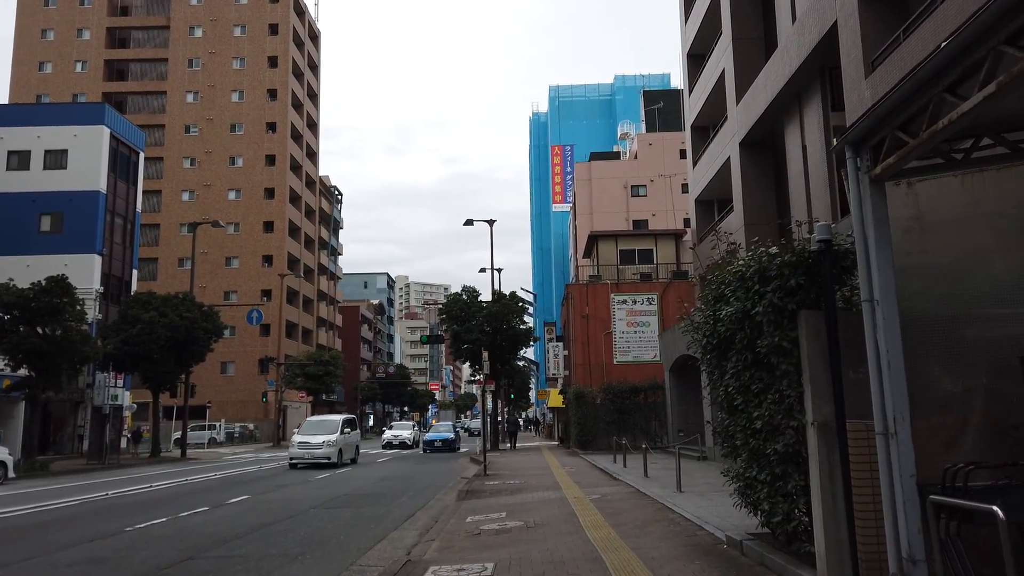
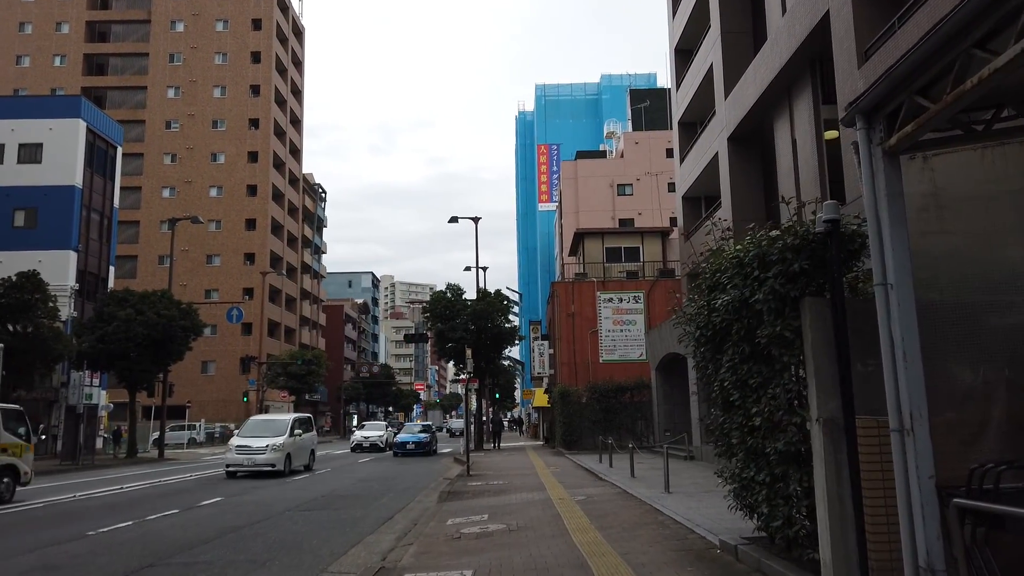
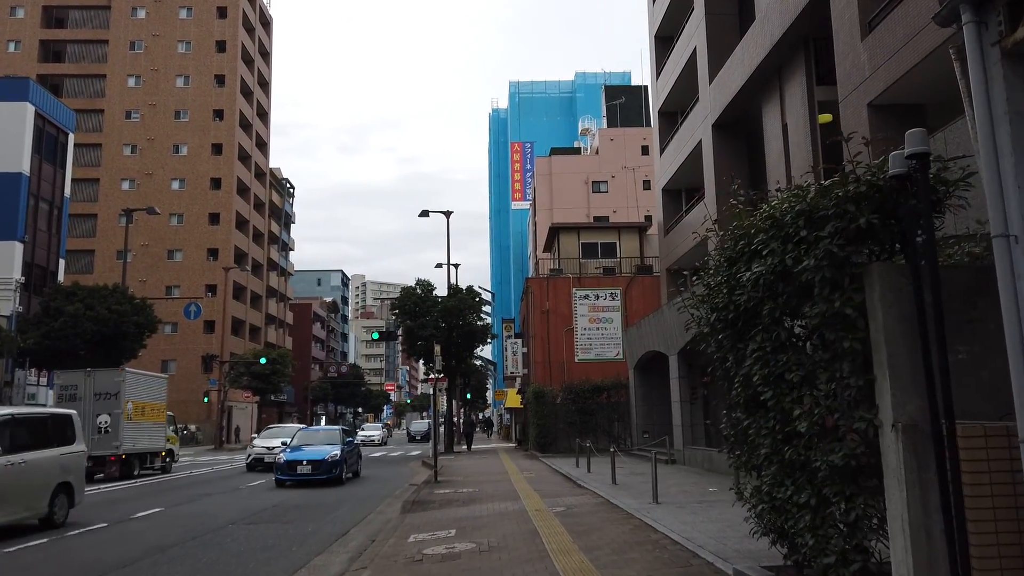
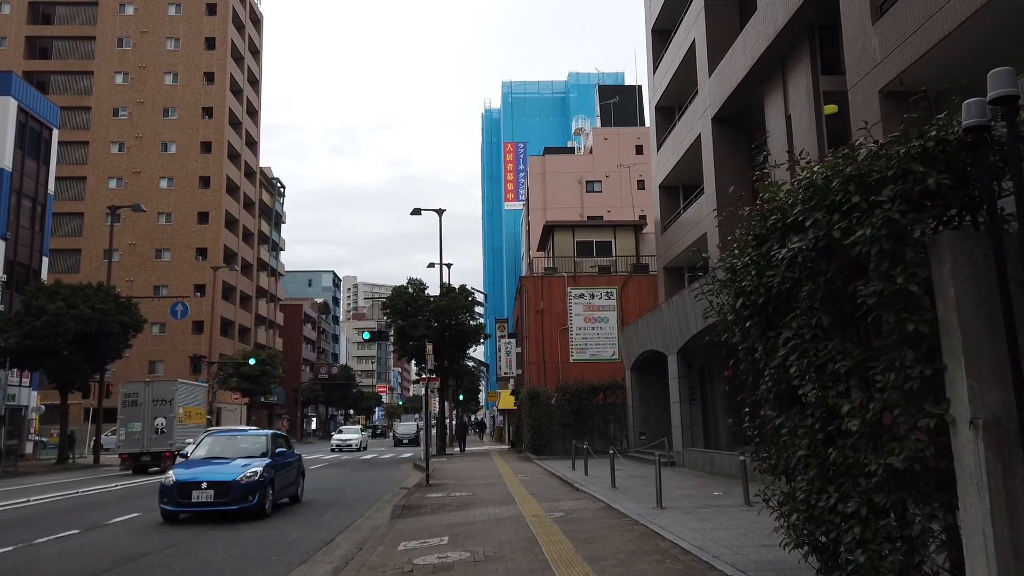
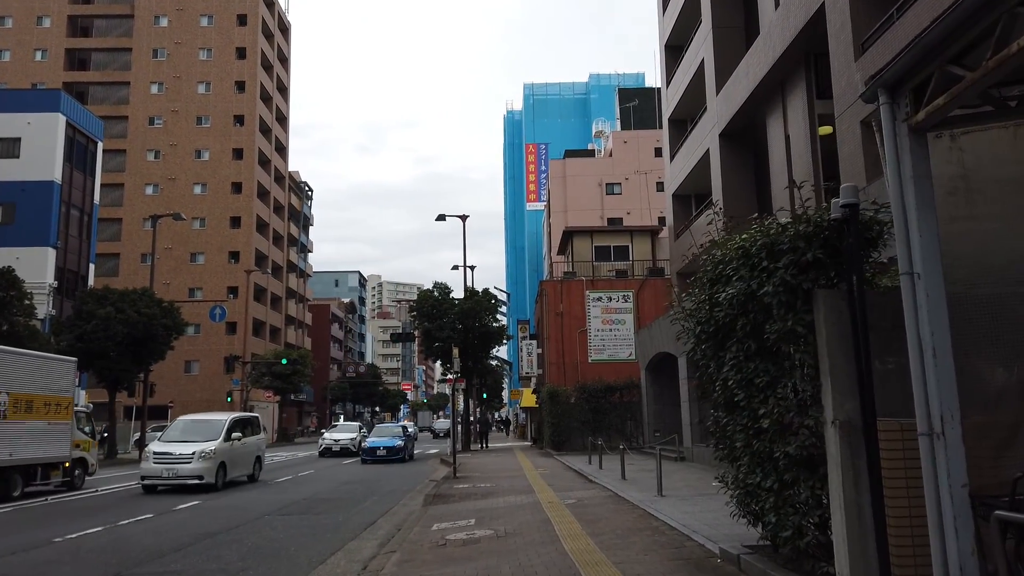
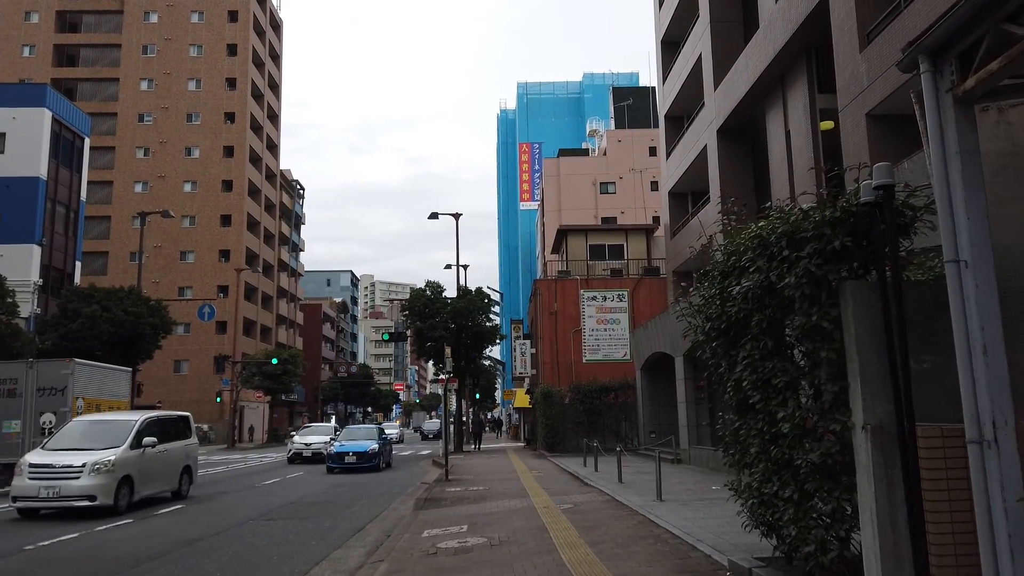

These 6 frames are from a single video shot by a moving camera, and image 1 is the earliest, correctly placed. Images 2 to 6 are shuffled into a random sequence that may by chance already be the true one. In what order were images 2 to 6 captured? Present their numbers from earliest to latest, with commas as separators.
2, 5, 6, 3, 4
